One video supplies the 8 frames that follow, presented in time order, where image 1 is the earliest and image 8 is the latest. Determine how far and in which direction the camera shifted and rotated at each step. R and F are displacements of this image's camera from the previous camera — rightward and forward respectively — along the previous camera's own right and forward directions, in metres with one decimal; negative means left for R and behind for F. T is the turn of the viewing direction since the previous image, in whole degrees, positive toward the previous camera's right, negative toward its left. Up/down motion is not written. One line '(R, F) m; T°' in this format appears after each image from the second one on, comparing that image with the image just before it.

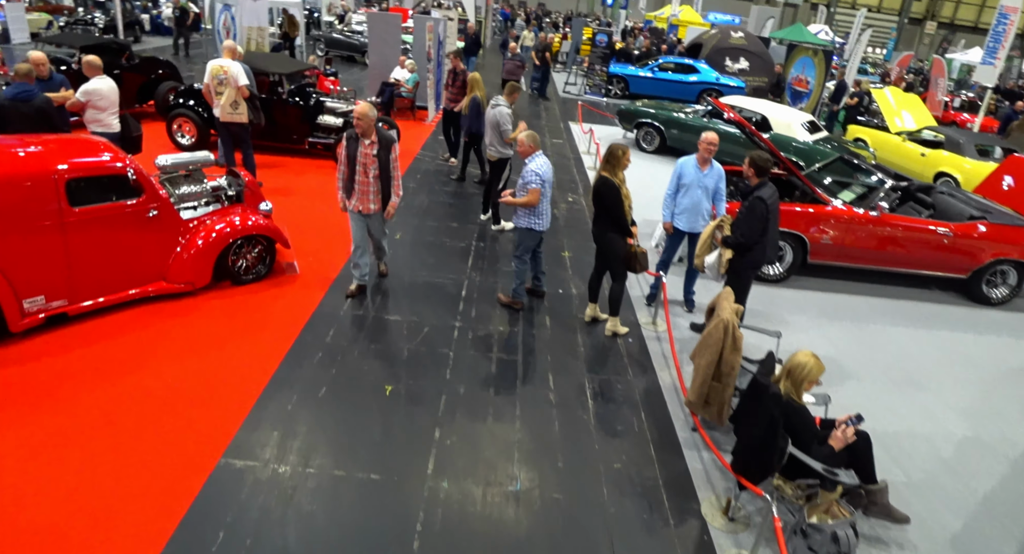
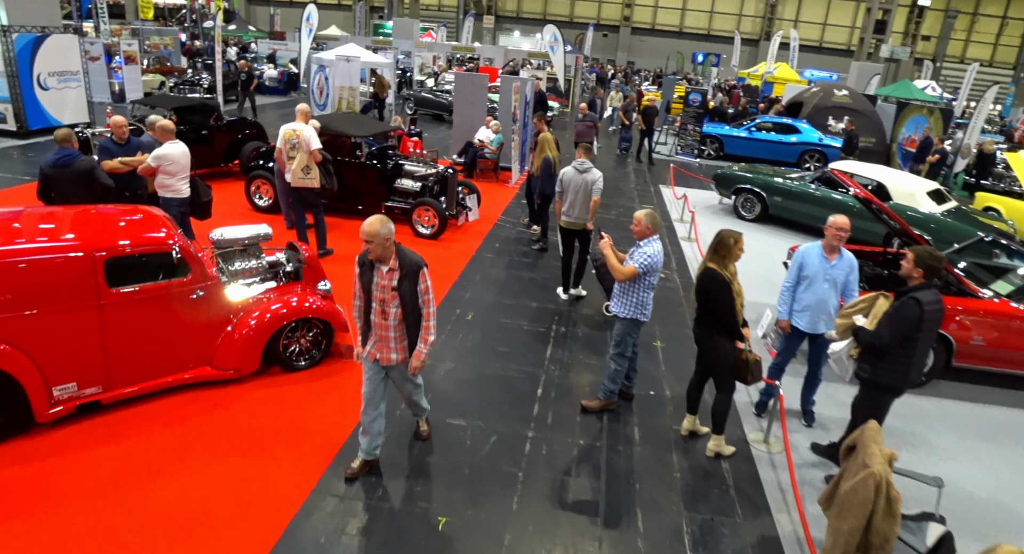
(-0.1, +0.9) m; -7°
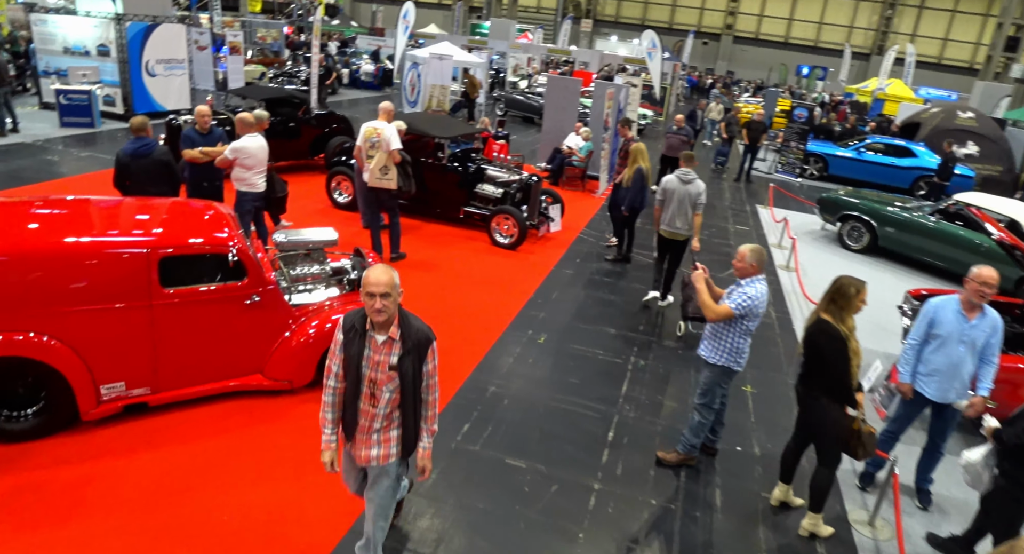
(0.0, +0.5) m; -7°
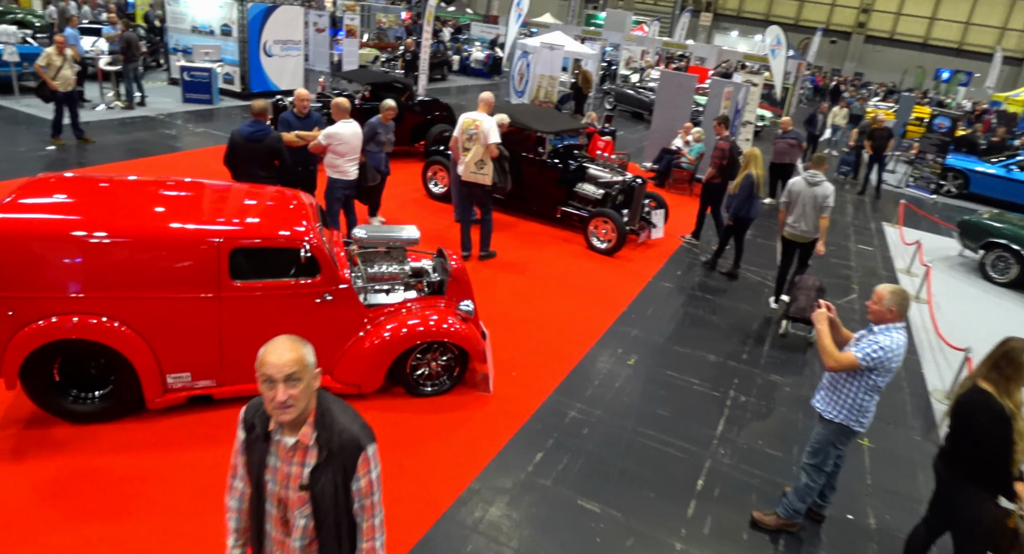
(0.0, +0.5) m; -8°
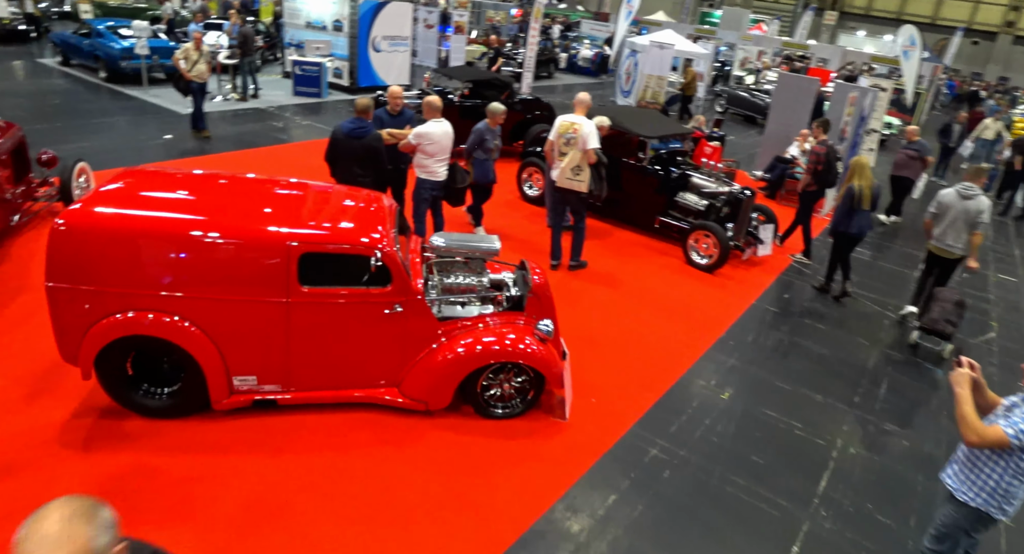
(+0.1, +0.4) m; -9°
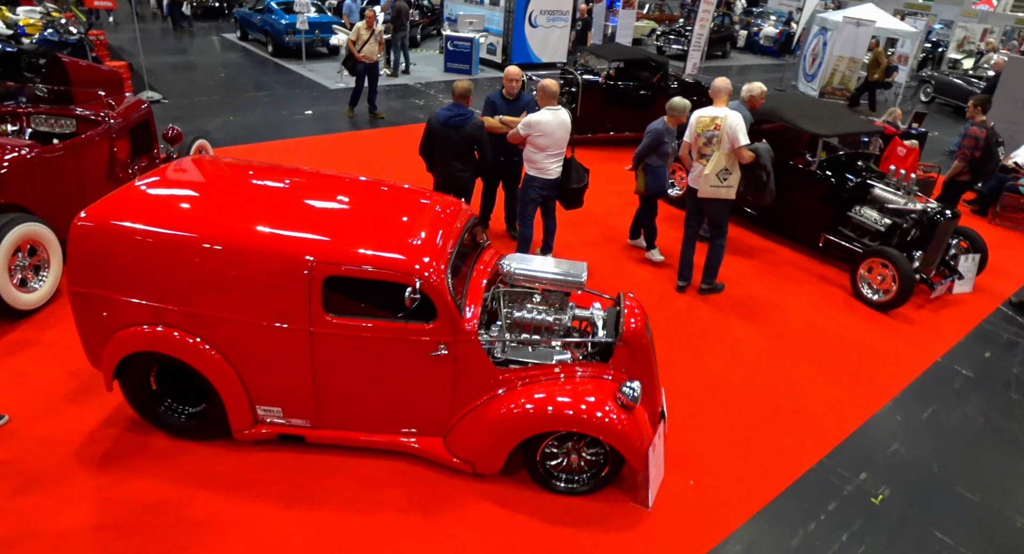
(+0.3, +0.9) m; -14°
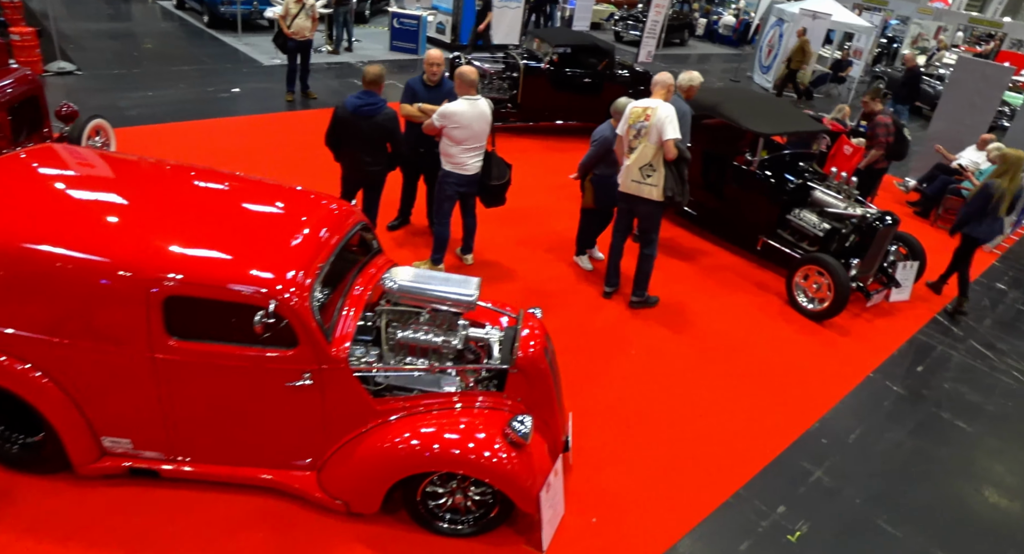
(+0.4, +0.4) m; +3°
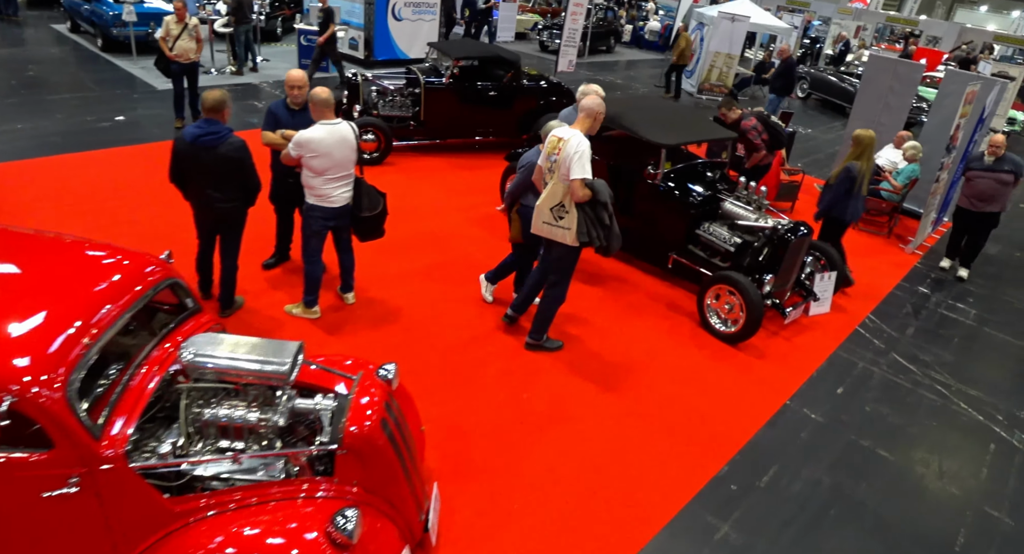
(+0.6, +0.5) m; +4°
